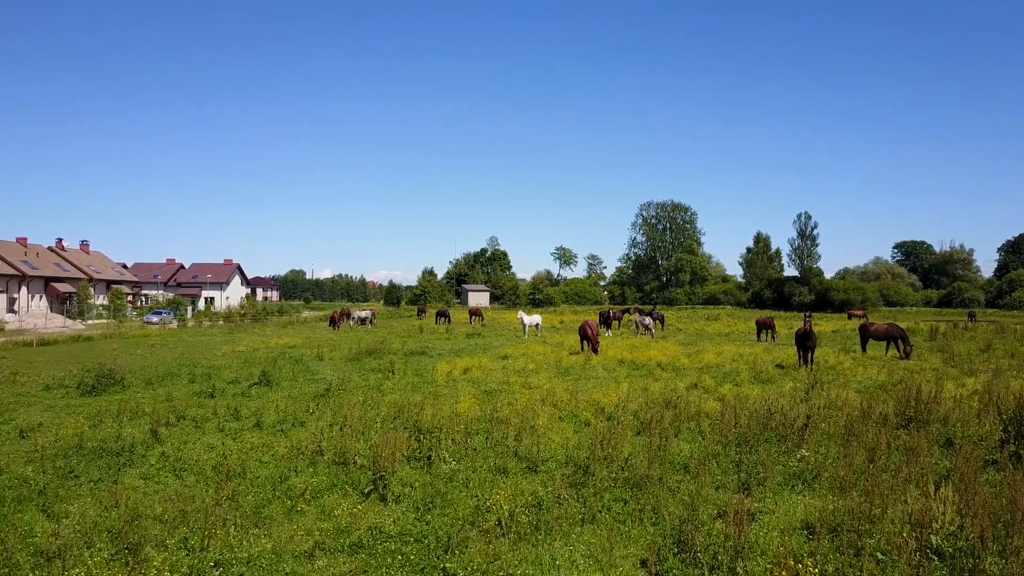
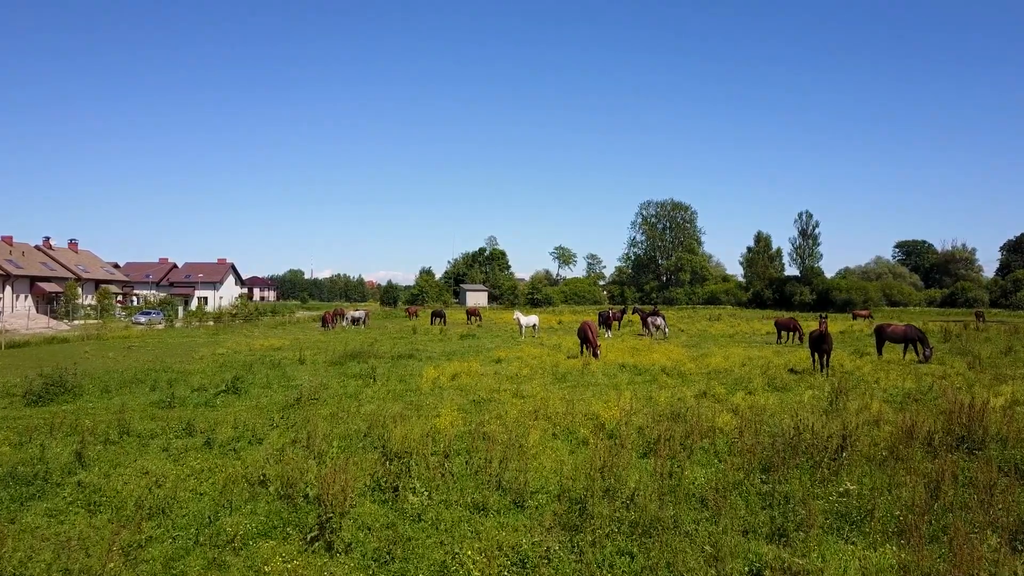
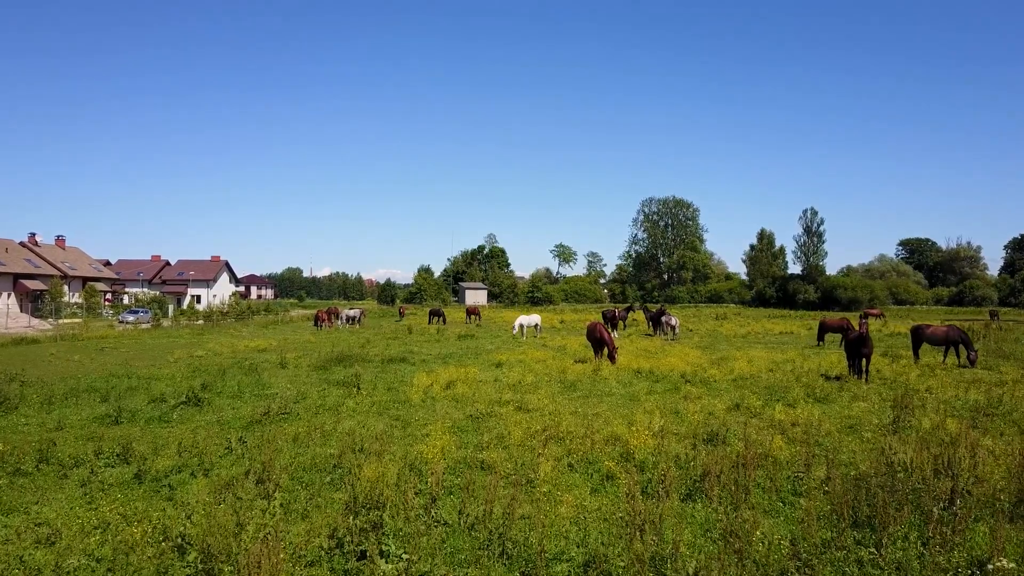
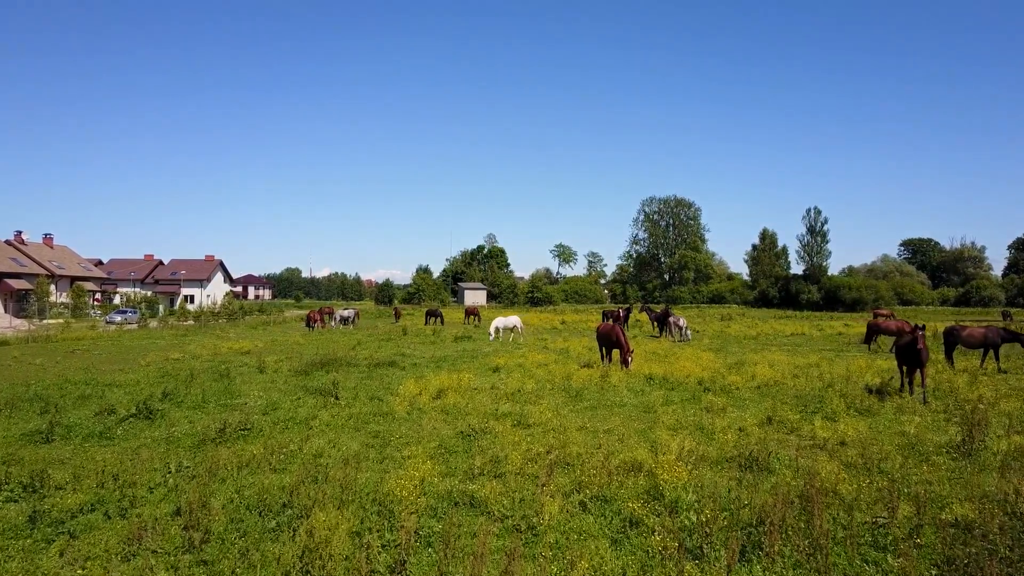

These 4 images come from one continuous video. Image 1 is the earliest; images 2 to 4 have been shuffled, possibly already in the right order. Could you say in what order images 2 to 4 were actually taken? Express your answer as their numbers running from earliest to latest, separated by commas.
2, 3, 4
